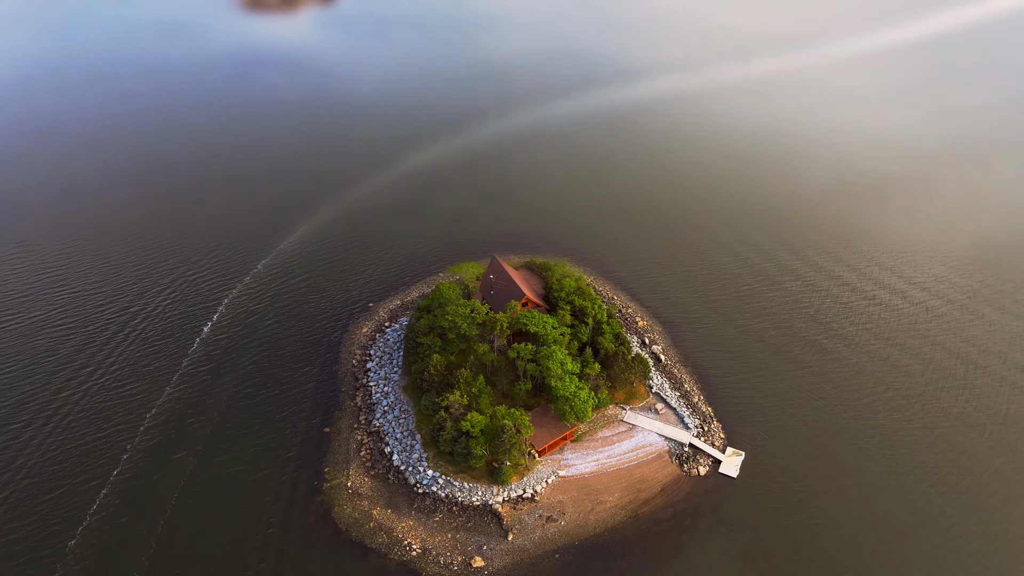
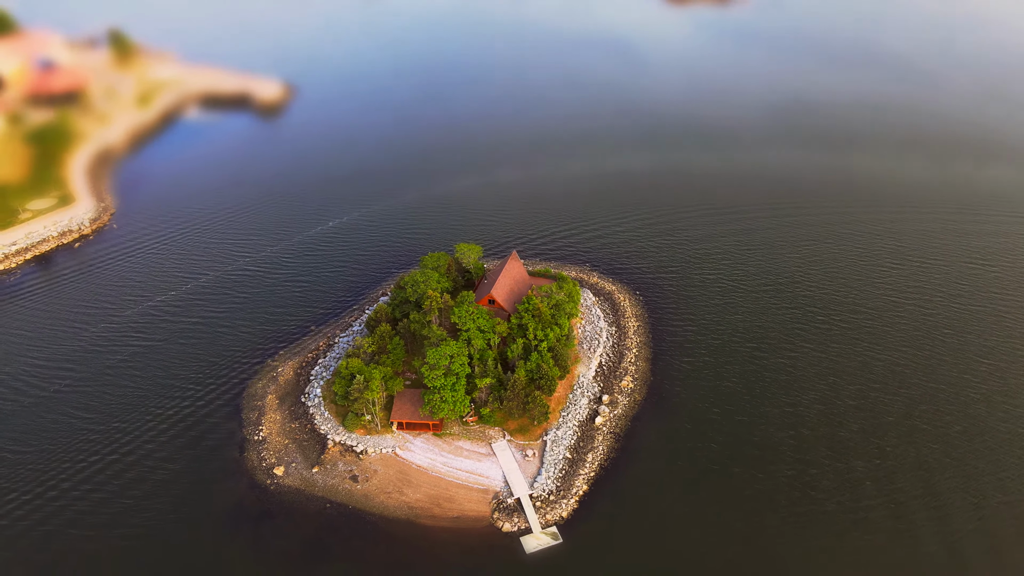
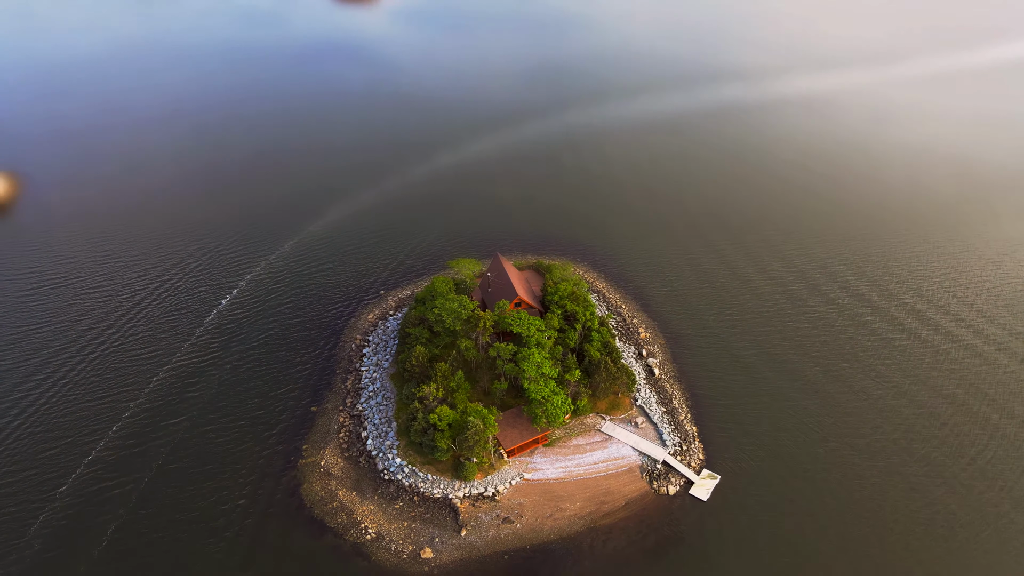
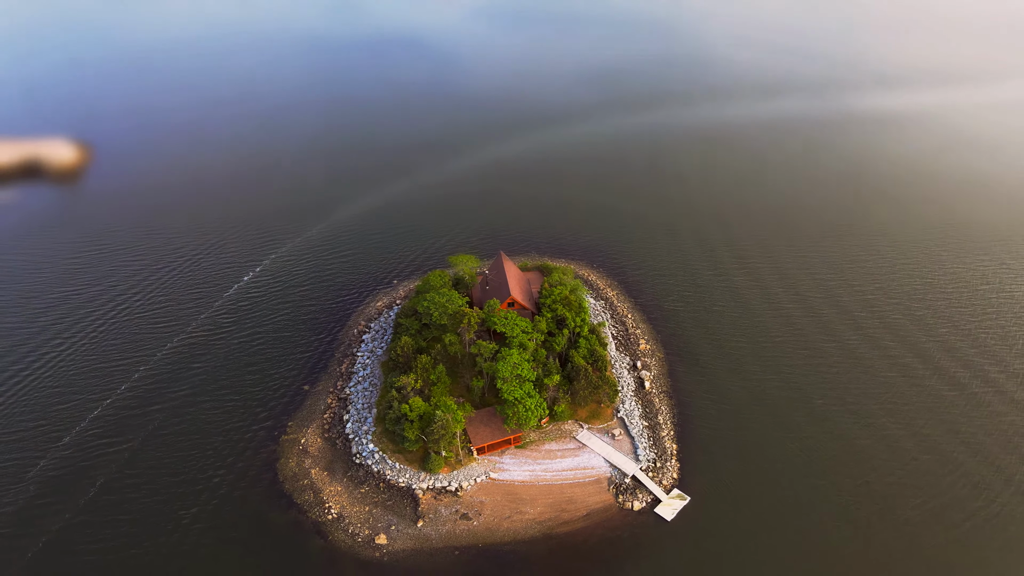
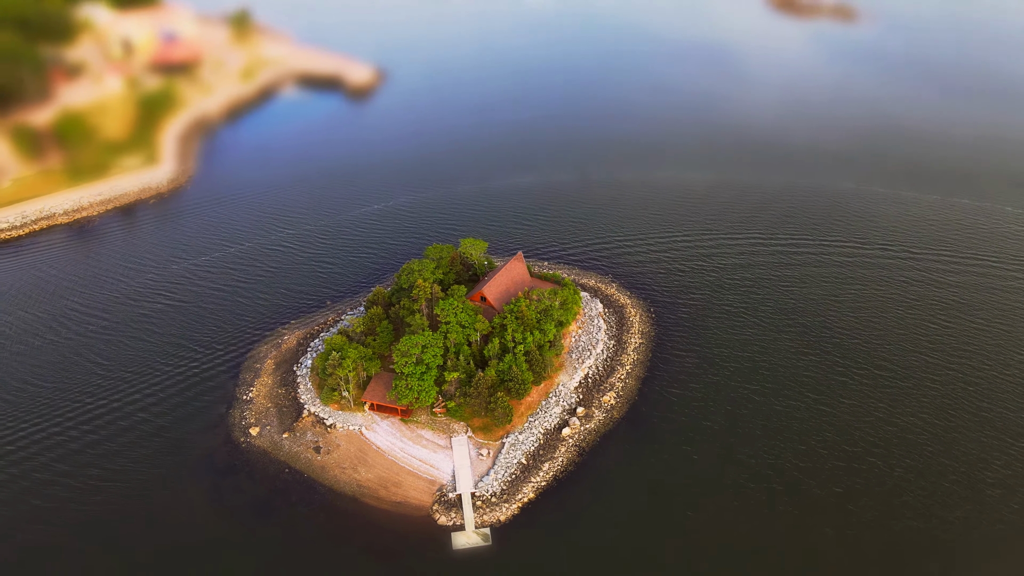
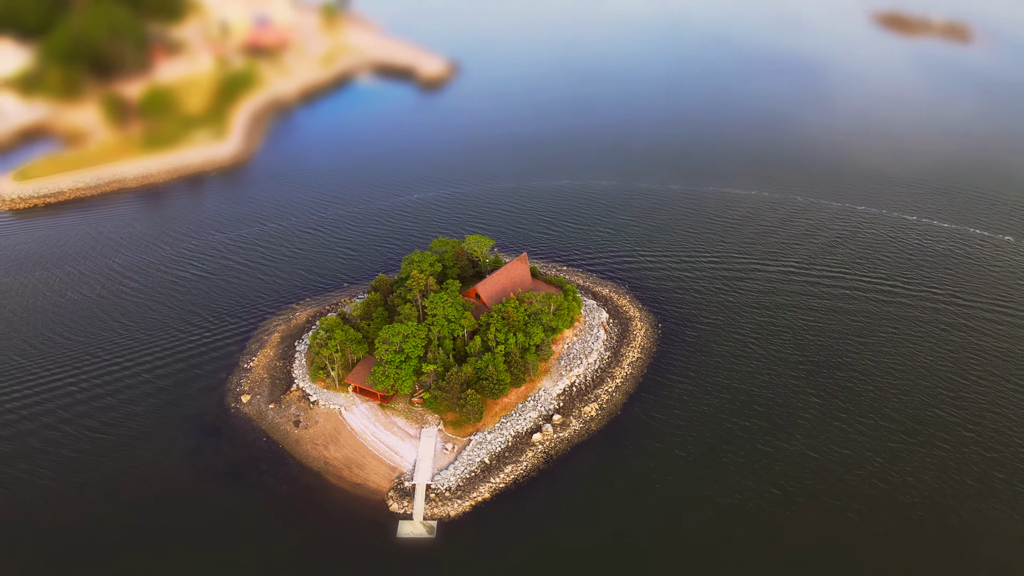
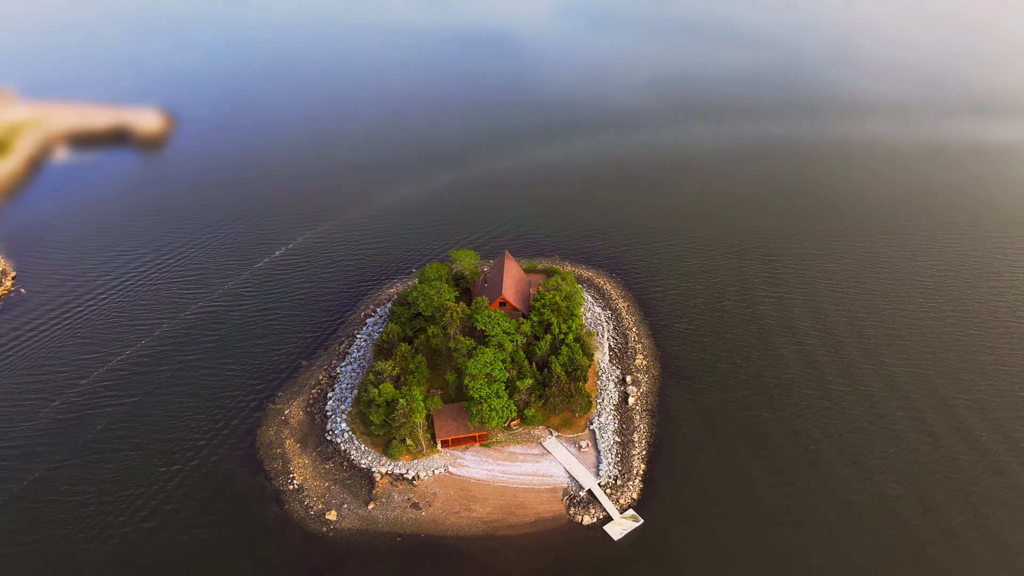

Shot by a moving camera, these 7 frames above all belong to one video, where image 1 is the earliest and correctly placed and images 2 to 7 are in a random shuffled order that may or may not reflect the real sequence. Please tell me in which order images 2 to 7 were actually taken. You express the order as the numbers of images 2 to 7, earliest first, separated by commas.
3, 4, 7, 2, 5, 6
